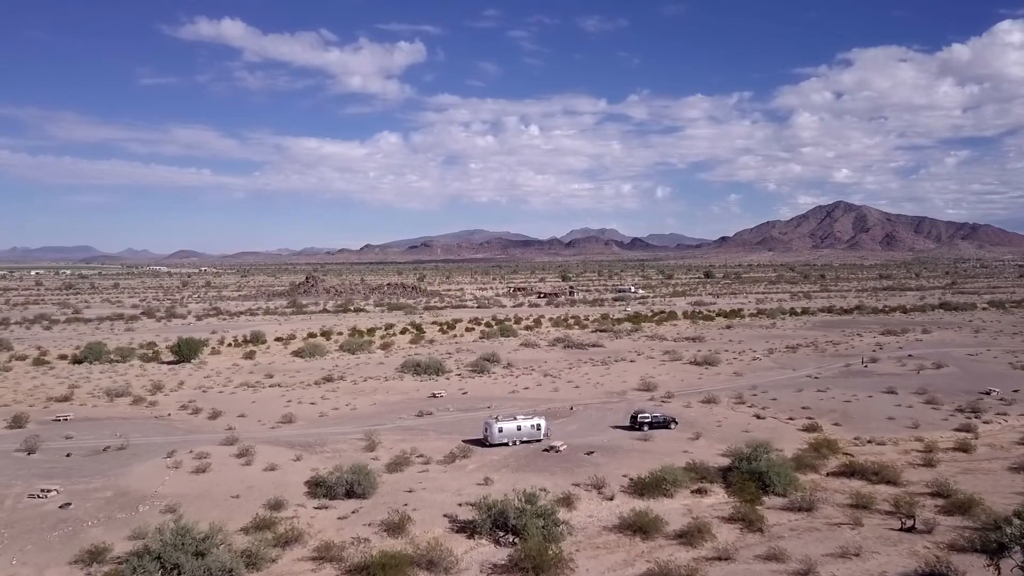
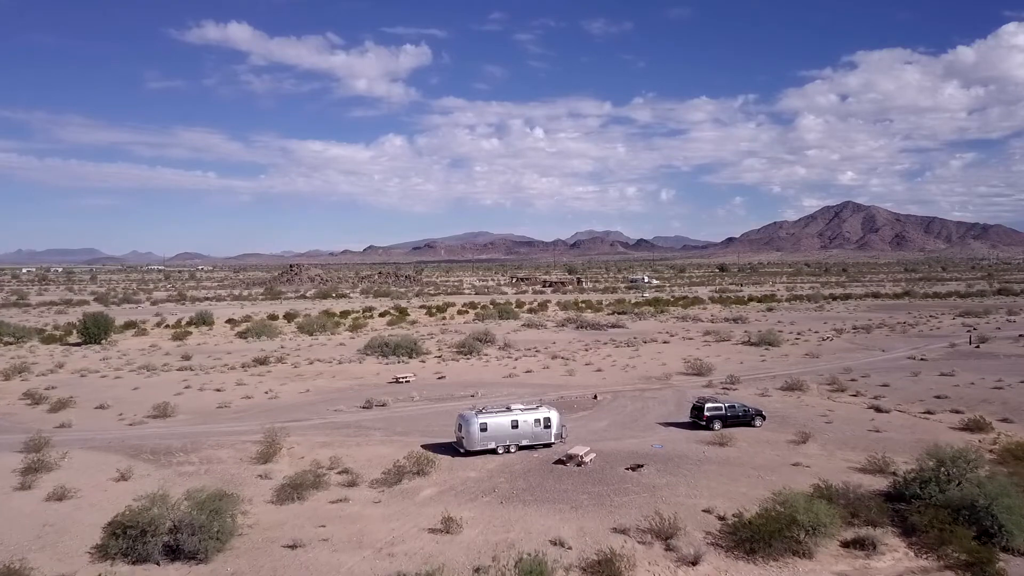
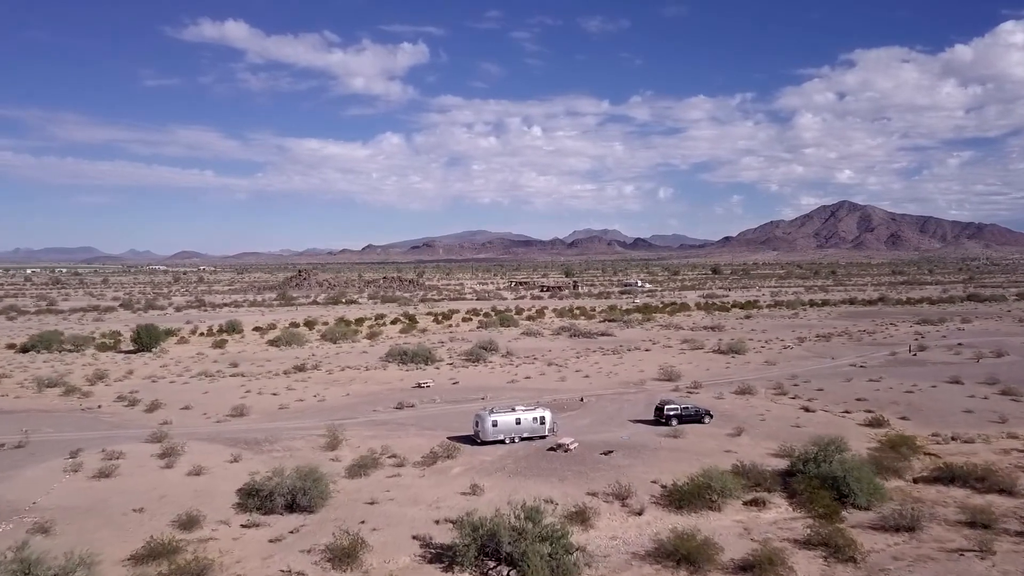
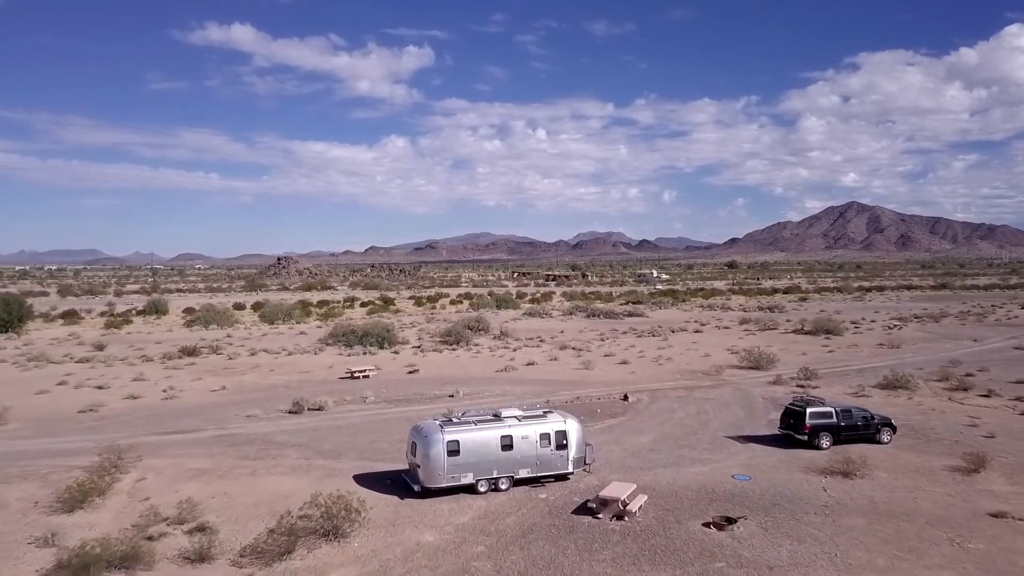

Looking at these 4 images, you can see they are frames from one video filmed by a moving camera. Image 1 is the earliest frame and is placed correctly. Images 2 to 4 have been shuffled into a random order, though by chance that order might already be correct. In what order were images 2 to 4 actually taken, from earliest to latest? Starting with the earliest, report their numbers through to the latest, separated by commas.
3, 2, 4
